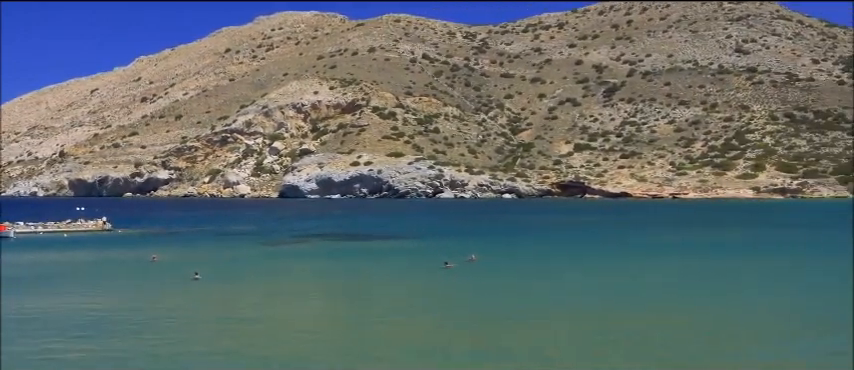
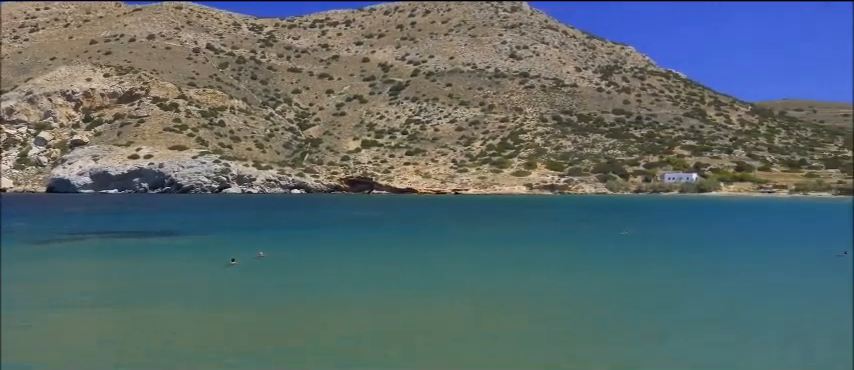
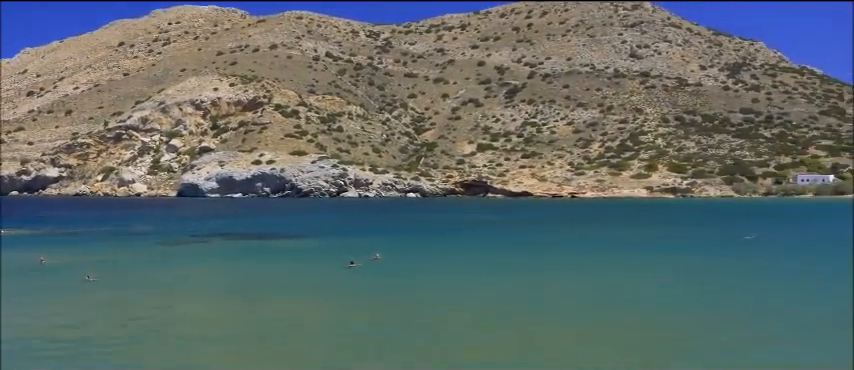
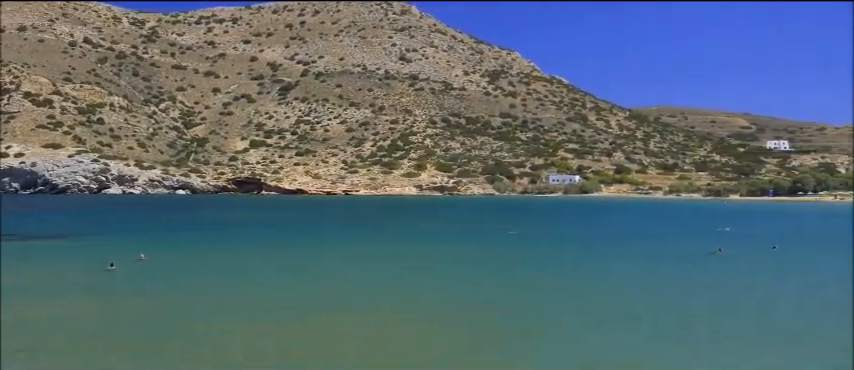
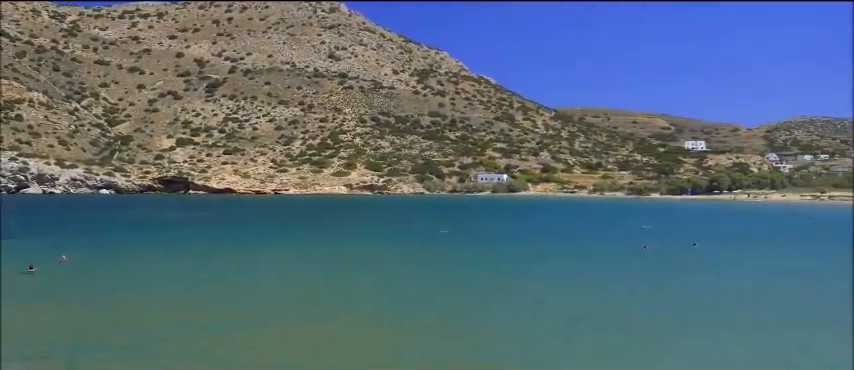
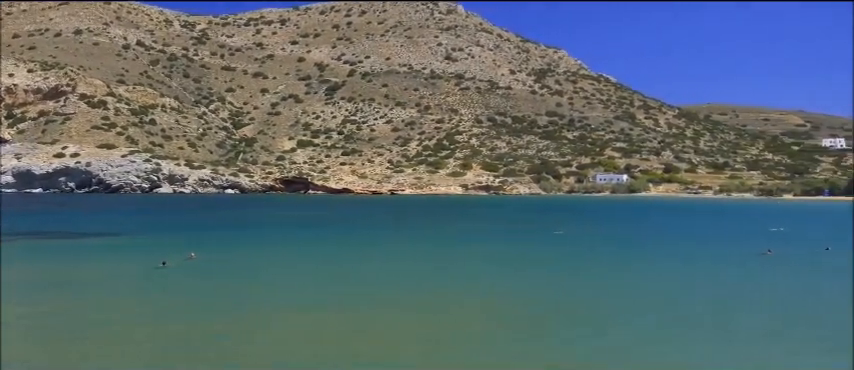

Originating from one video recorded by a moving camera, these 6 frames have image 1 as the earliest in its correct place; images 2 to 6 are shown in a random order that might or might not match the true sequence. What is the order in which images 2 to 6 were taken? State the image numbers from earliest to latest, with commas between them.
3, 2, 6, 4, 5
